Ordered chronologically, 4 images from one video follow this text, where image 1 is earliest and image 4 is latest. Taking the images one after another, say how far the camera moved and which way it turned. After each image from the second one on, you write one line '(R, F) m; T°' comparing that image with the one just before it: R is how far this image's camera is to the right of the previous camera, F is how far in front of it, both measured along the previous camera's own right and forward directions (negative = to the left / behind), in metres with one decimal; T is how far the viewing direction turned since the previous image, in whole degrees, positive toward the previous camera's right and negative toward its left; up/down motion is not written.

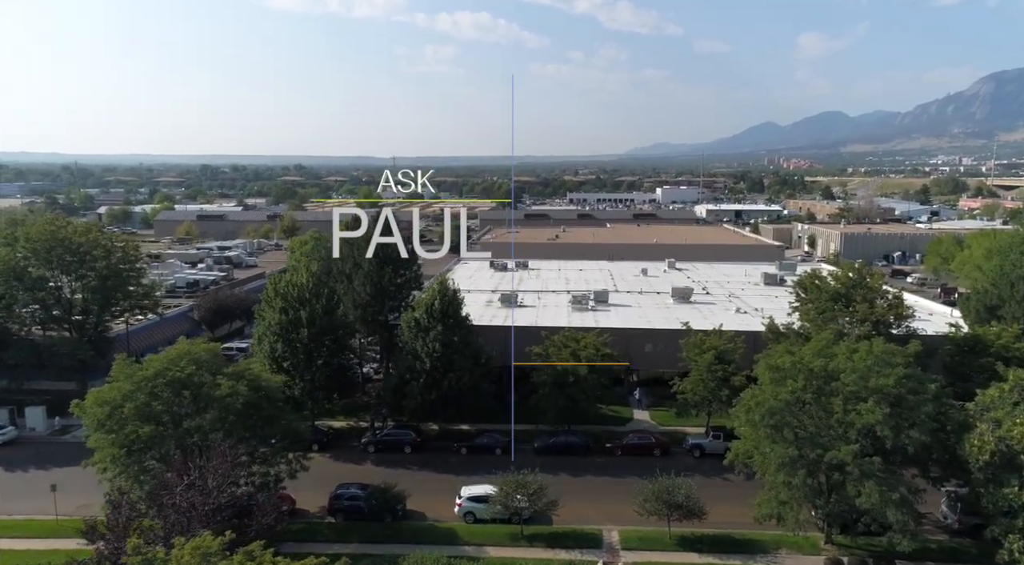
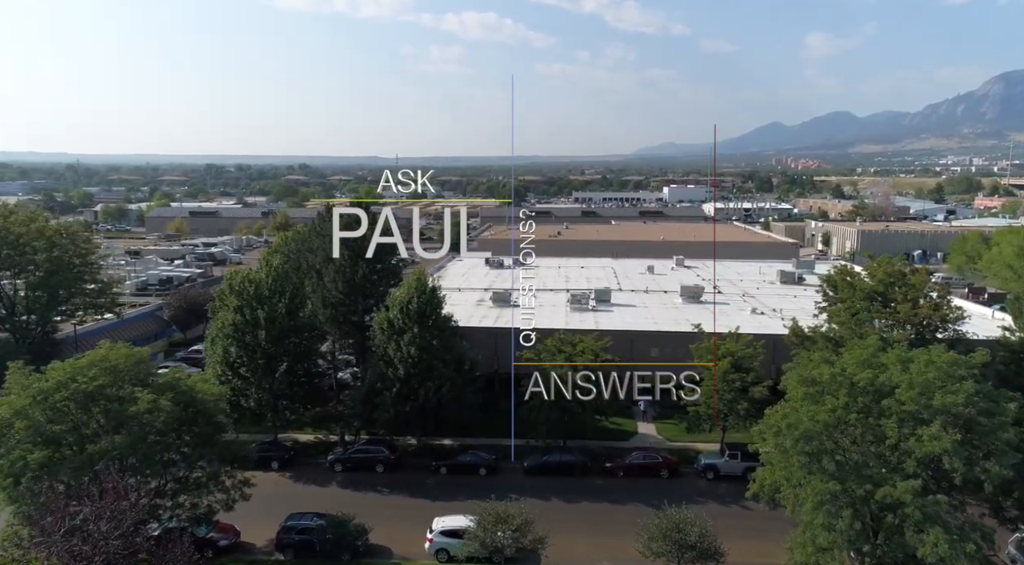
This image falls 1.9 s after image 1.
(+0.6, +2.9) m; -1°
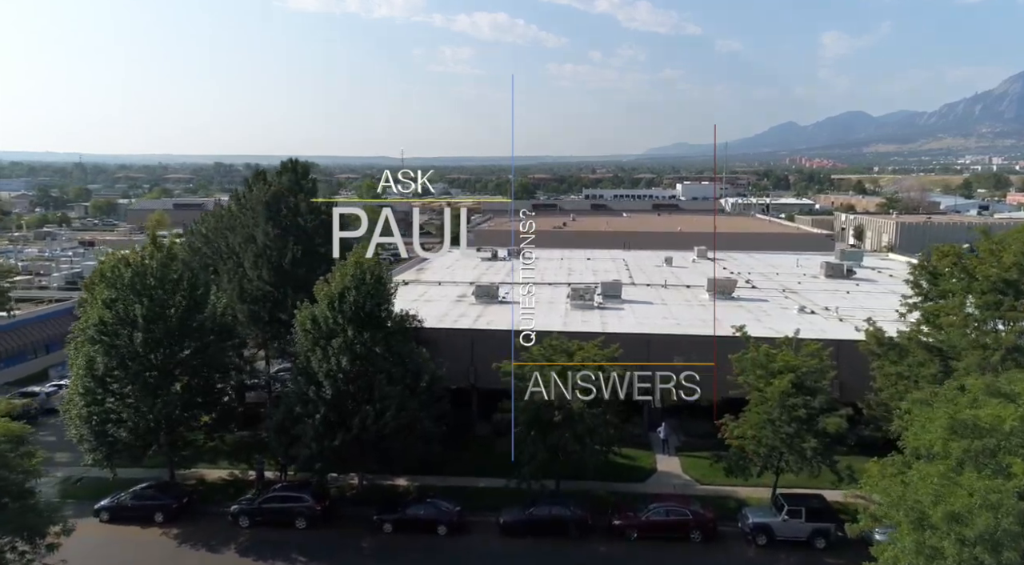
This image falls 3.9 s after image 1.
(+0.9, +5.7) m; -1°
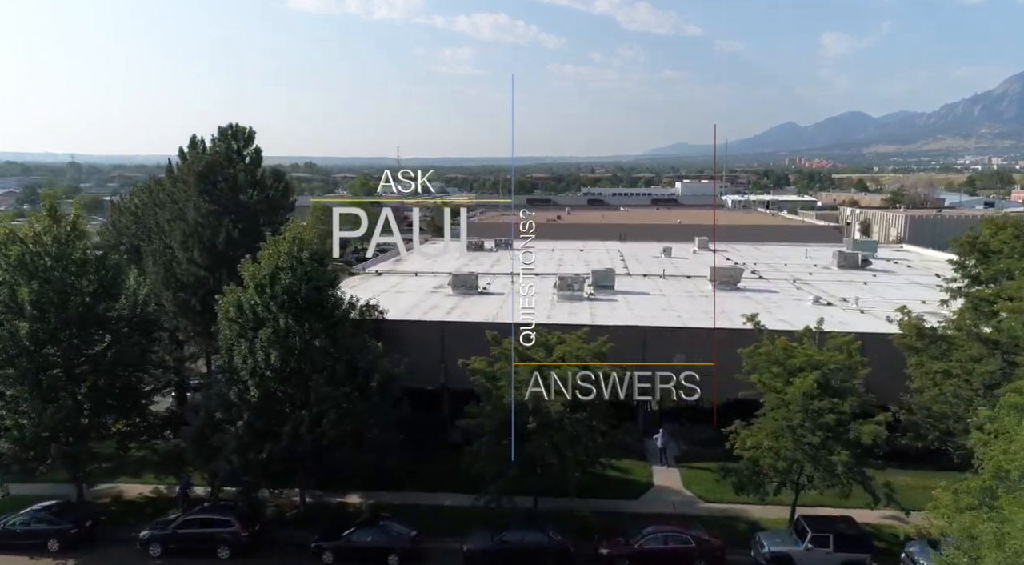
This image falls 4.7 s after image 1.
(+0.6, +2.5) m; 0°
